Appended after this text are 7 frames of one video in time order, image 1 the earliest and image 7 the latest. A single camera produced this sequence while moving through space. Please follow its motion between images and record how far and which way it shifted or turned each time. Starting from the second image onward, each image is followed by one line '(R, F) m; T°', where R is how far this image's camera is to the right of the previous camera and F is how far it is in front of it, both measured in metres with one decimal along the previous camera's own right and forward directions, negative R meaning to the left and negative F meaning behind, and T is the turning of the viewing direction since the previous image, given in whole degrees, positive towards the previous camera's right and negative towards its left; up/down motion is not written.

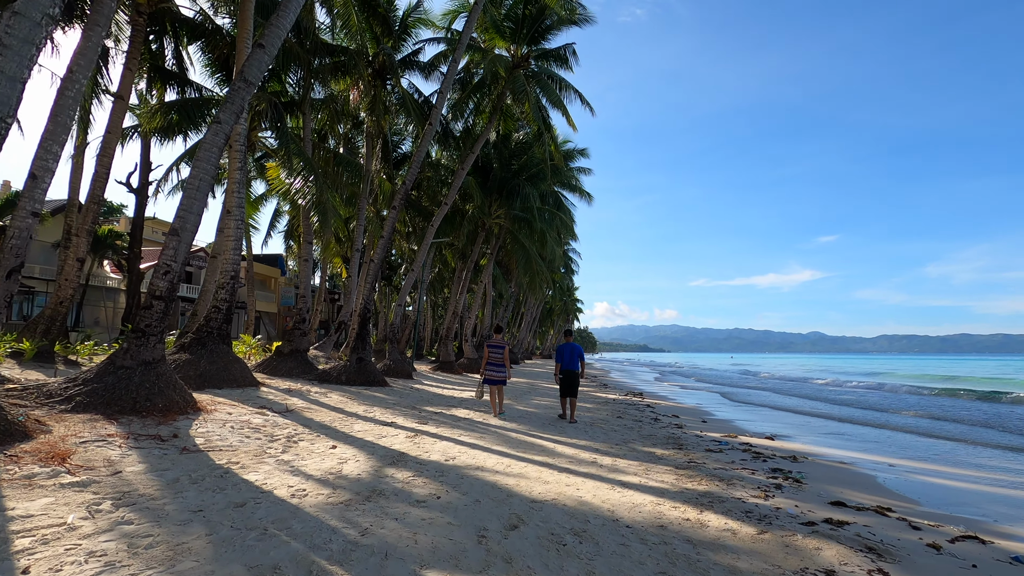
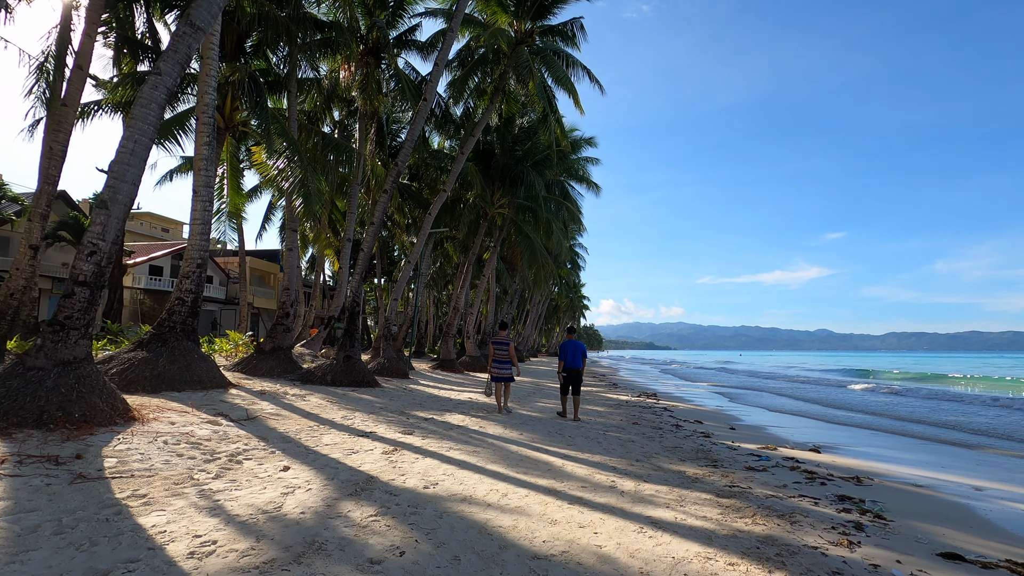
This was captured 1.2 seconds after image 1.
(+0.1, +1.1) m; -1°
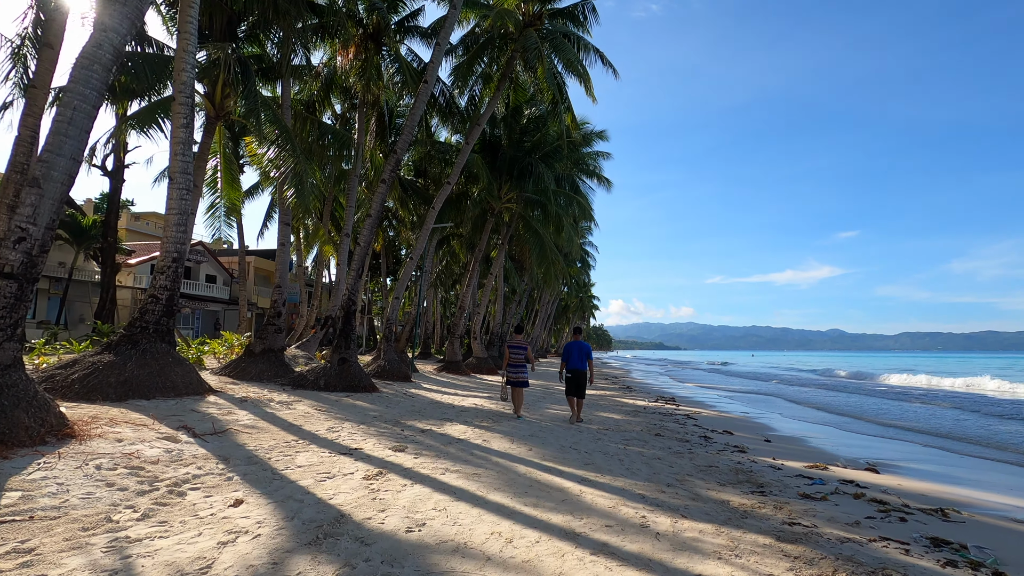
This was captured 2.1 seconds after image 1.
(0.0, +0.8) m; -1°
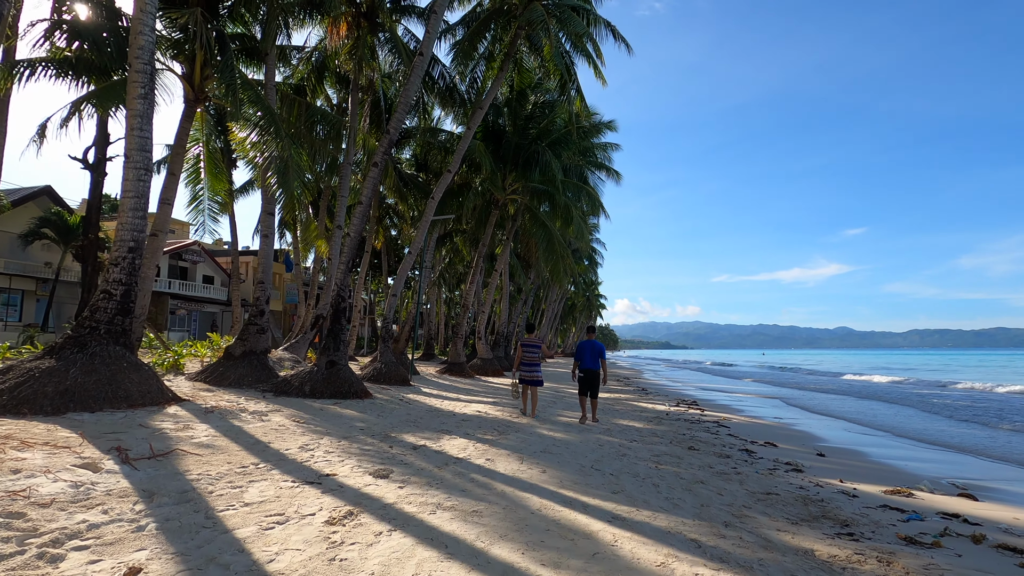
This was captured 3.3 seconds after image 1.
(0.0, +1.0) m; -1°
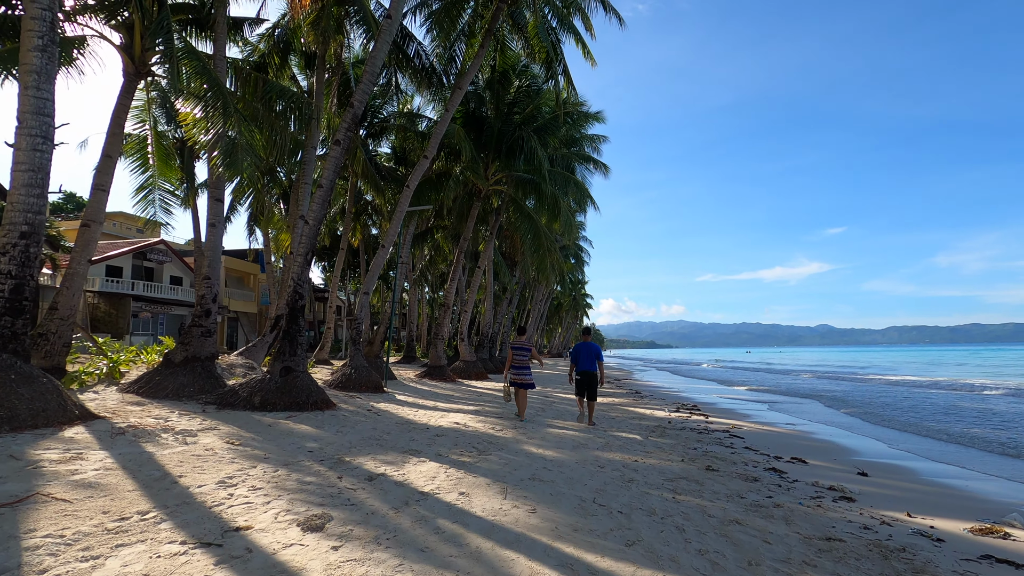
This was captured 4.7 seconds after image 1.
(0.0, +1.1) m; +2°
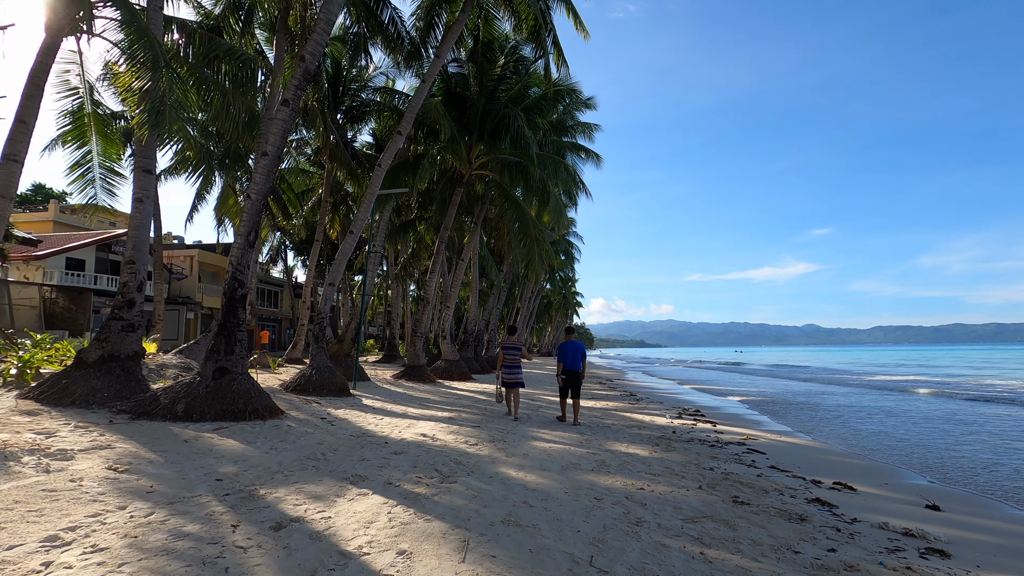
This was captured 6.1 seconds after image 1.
(+0.1, +1.2) m; +1°
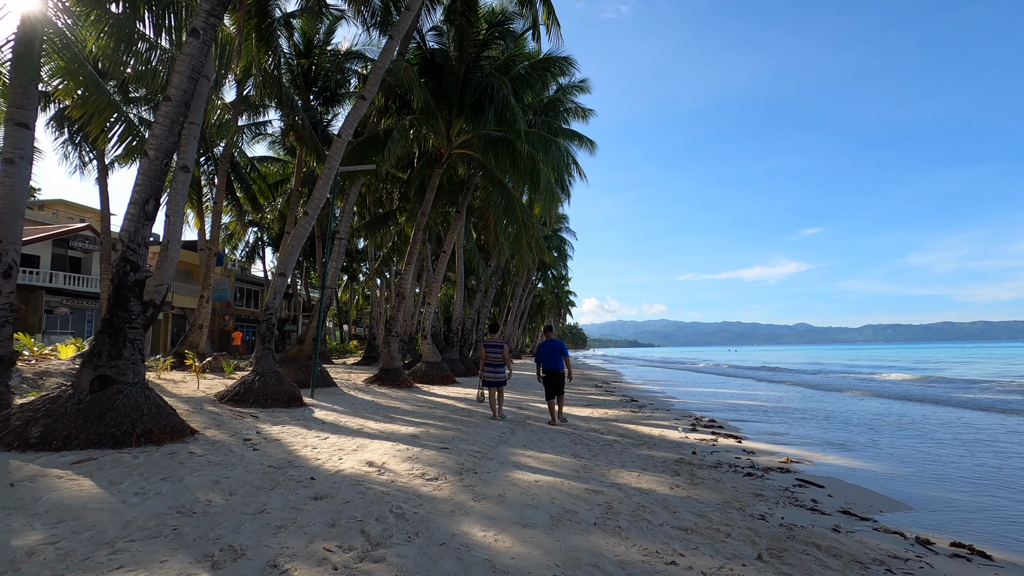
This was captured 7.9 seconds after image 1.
(+0.2, +1.5) m; +1°
